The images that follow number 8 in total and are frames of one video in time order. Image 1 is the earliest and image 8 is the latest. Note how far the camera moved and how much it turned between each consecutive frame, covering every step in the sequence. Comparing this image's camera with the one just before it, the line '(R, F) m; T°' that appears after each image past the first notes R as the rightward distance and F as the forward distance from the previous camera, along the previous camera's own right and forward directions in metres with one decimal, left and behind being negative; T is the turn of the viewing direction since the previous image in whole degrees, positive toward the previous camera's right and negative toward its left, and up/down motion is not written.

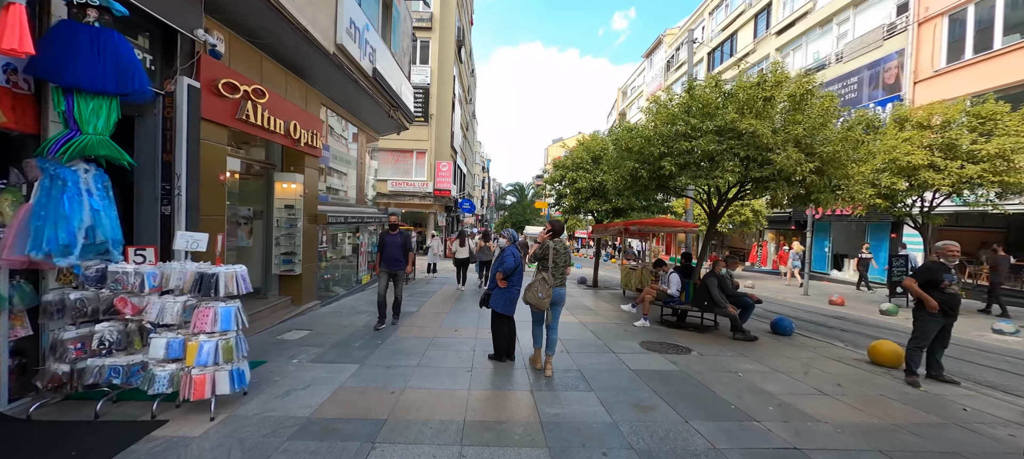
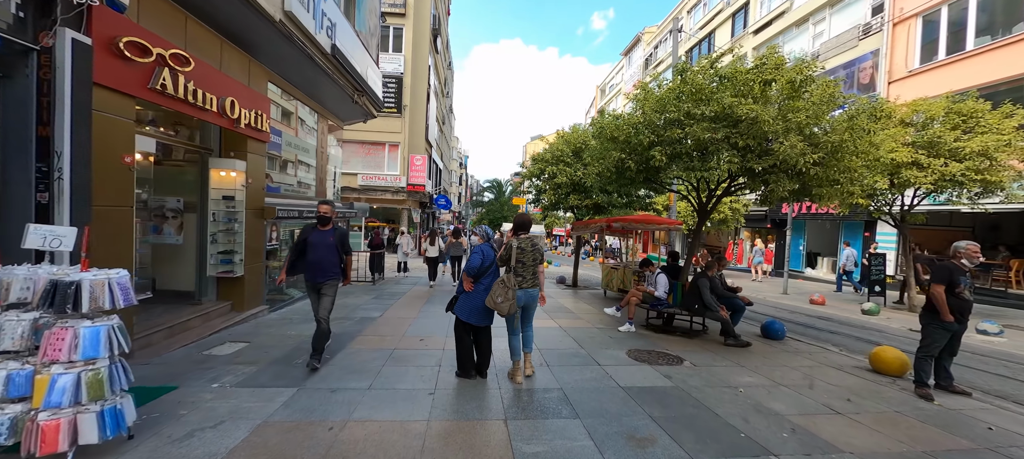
(+0.1, +0.7) m; +3°
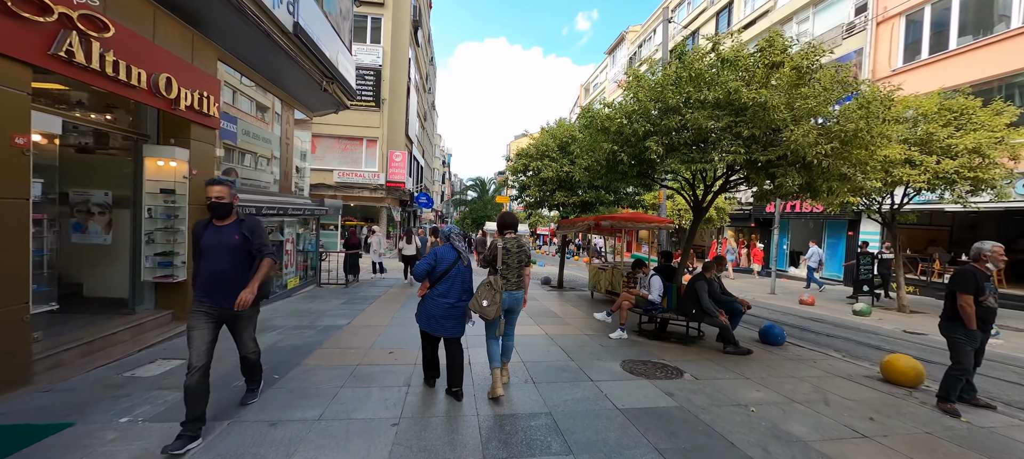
(0.0, +0.6) m; +2°
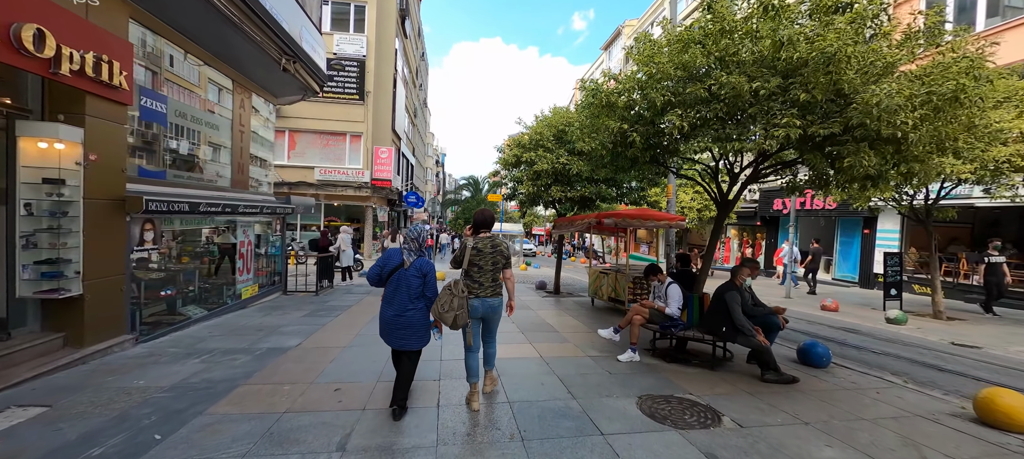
(+0.1, +1.2) m; +1°
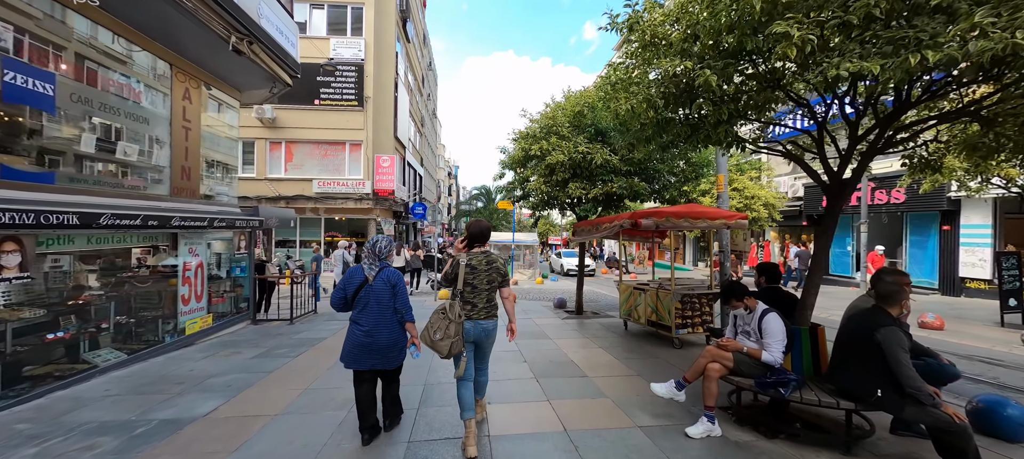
(+0.1, +1.8) m; -2°
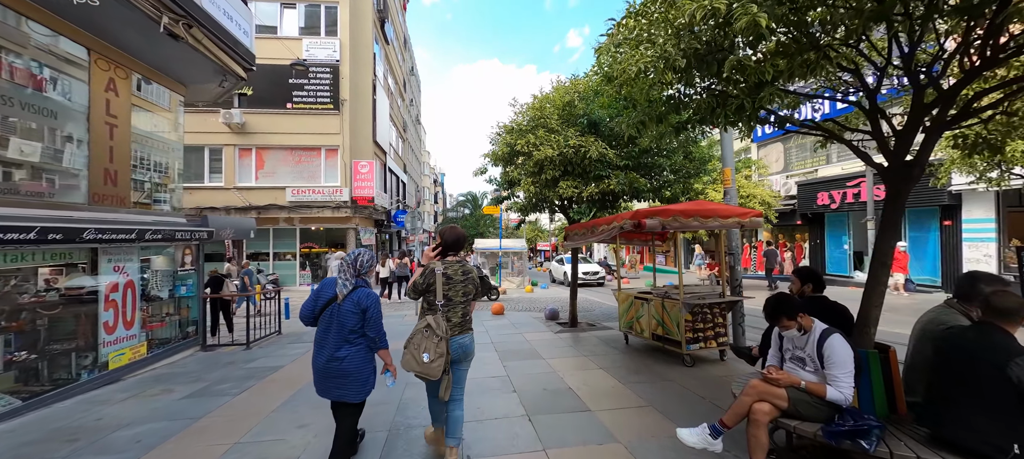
(+0.1, +0.8) m; +2°
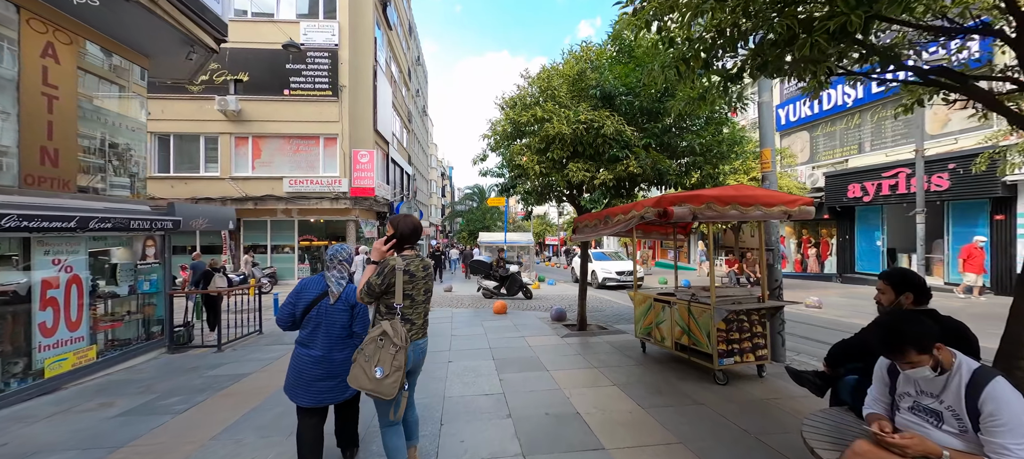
(+0.1, +0.9) m; -1°
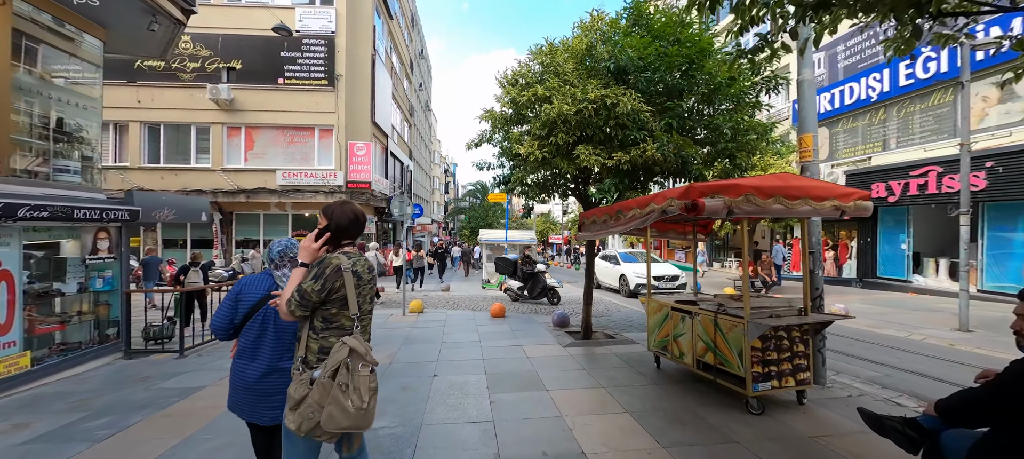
(+0.1, +0.7) m; -1°
